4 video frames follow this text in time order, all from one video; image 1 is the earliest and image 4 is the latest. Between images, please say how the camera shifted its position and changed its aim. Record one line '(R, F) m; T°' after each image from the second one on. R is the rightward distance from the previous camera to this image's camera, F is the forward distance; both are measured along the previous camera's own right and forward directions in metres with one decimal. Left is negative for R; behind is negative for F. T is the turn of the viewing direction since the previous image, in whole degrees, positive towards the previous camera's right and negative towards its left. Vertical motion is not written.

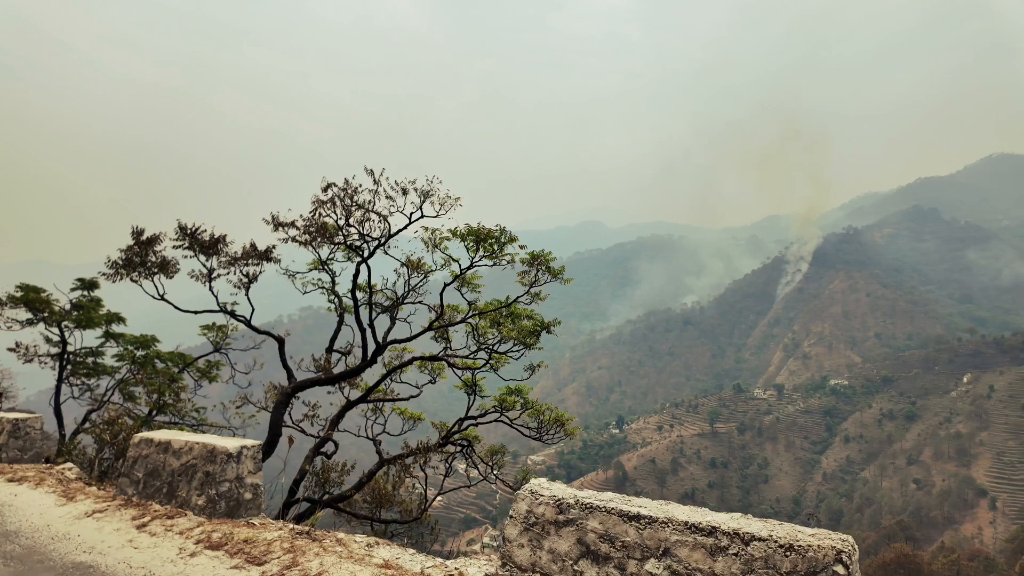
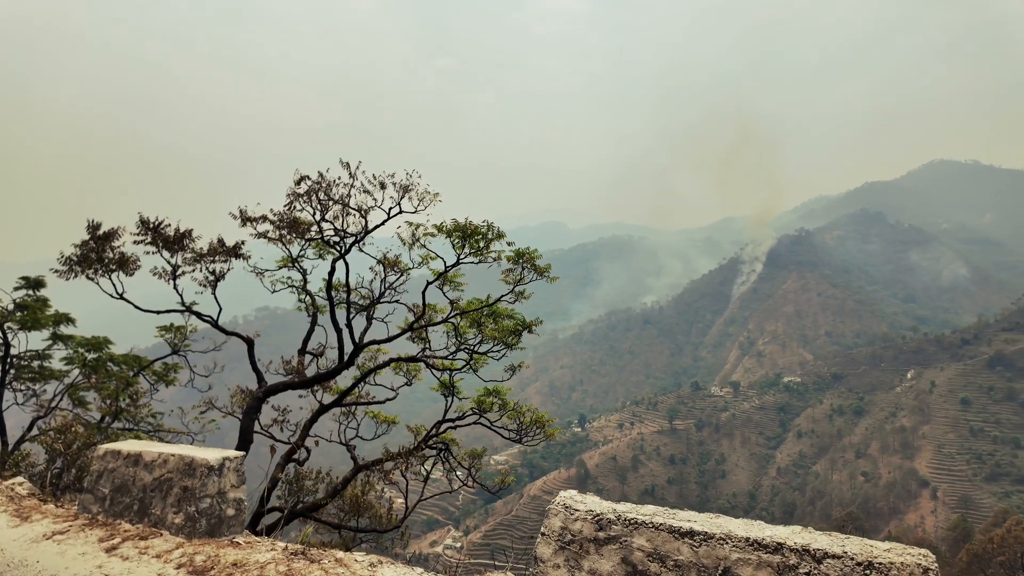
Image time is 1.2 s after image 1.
(-0.3, +0.2) m; +4°
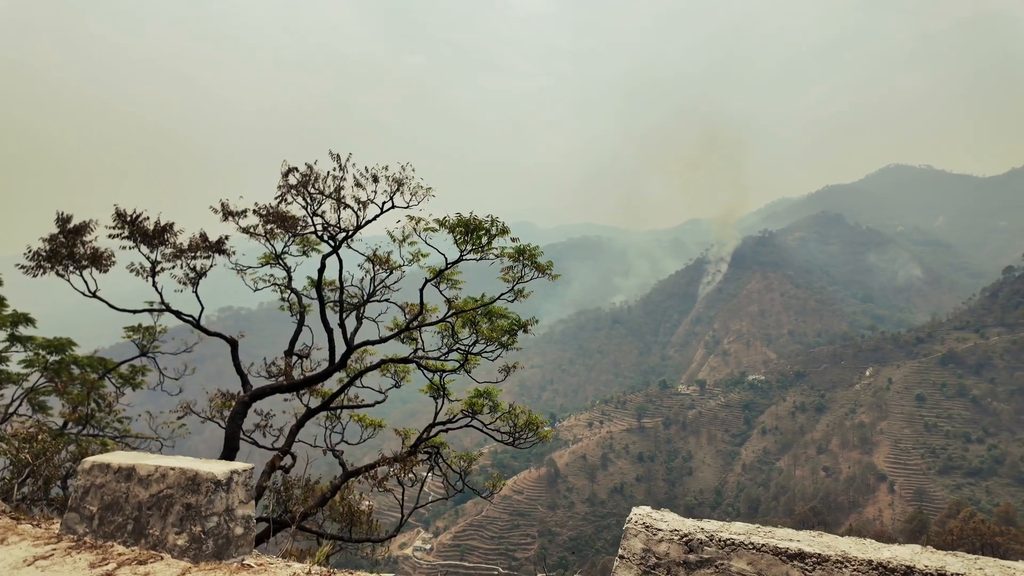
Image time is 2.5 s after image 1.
(-0.4, +0.3) m; +3°
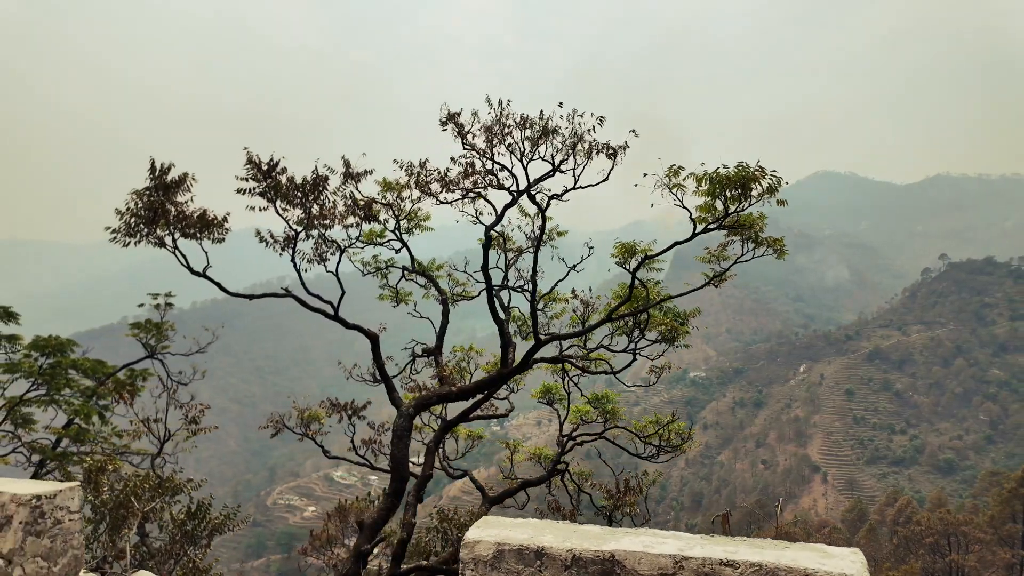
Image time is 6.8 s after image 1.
(-2.7, +1.6) m; +5°
